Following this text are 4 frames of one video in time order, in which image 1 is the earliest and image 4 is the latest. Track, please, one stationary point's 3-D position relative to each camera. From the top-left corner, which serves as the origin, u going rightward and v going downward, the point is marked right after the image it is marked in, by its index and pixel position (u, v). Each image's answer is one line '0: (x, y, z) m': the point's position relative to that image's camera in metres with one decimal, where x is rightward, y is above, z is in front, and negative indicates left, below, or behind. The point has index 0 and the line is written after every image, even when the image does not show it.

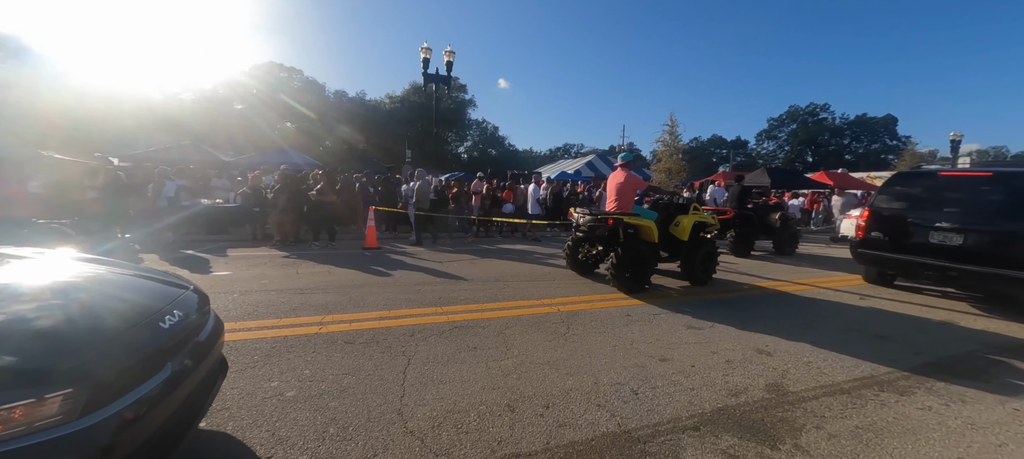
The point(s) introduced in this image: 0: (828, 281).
0: (+7.6, -1.2, +8.9) m
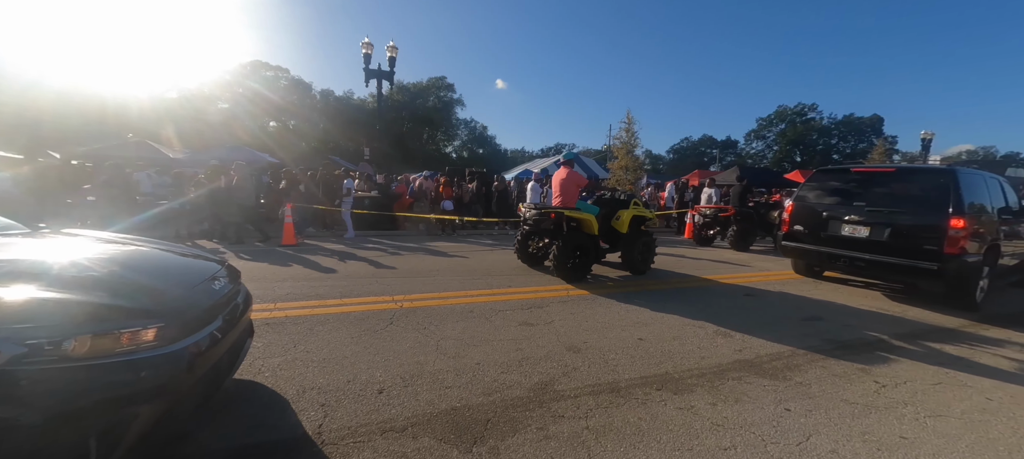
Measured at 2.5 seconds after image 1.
0: (+5.7, -1.1, +8.8) m
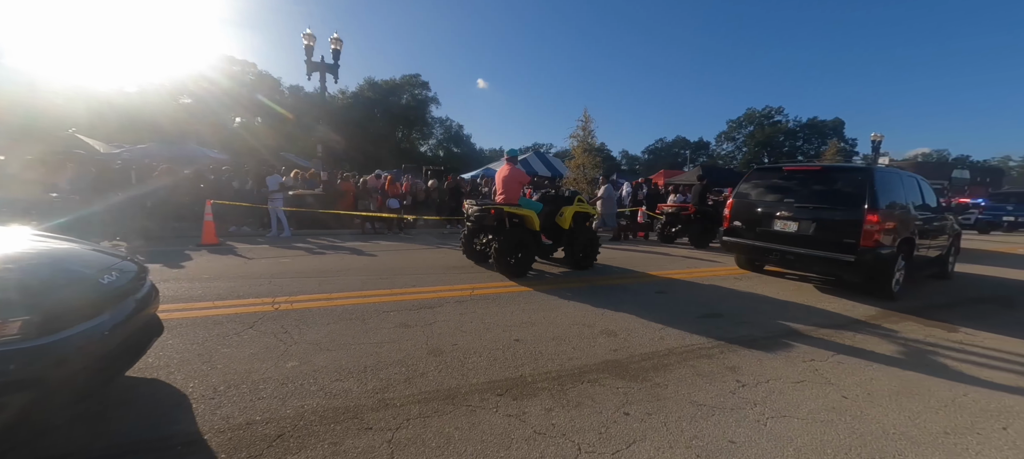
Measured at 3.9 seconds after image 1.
0: (+4.2, -1.1, +8.8) m
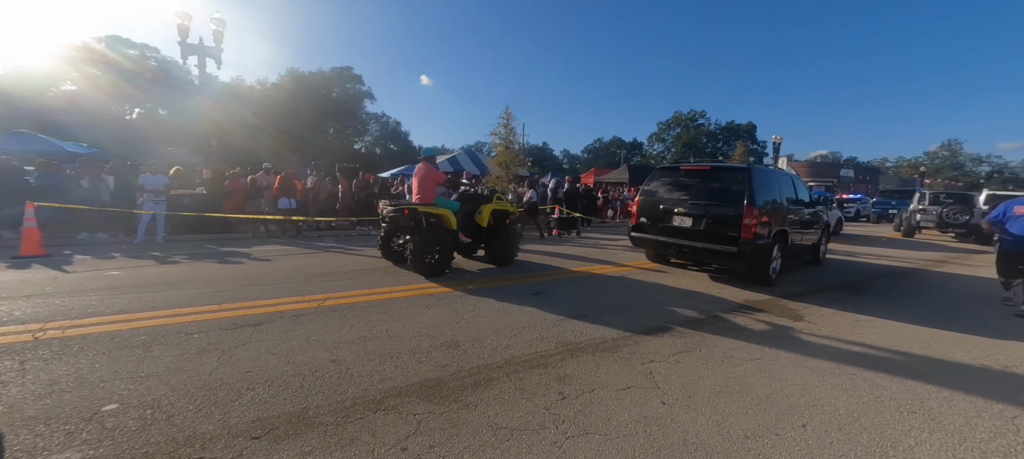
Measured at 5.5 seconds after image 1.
0: (+1.9, -1.0, +8.8) m
